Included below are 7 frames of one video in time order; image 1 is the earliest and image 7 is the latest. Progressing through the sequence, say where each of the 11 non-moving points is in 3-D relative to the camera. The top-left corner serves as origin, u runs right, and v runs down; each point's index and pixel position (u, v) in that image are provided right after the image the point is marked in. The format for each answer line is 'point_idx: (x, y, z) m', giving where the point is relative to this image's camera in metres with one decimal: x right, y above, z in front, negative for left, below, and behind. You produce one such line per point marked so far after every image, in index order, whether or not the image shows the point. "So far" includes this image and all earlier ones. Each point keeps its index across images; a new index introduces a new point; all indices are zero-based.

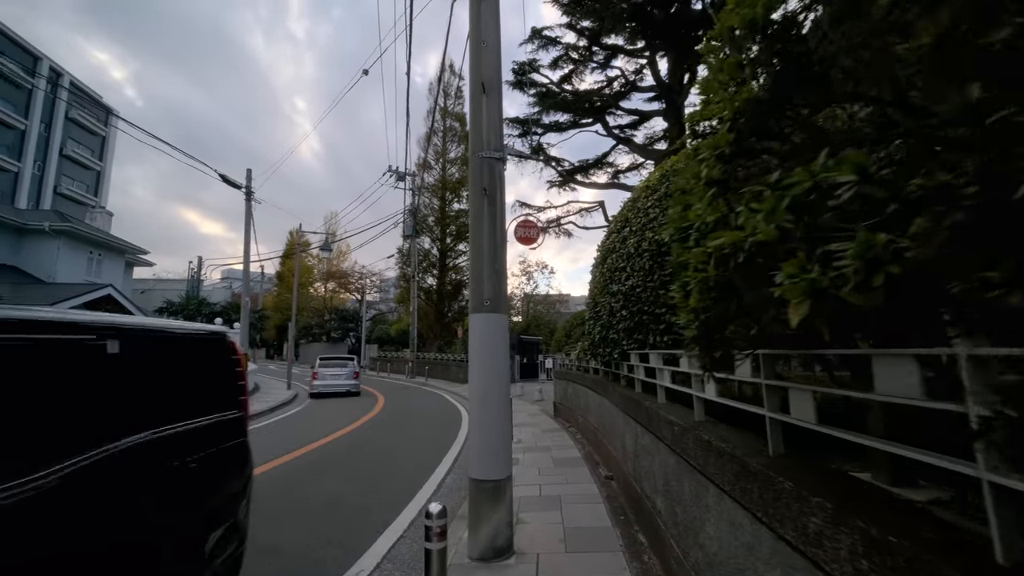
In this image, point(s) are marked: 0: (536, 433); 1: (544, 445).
0: (+0.4, -2.6, +8.7) m
1: (+0.5, -2.4, +7.4) m
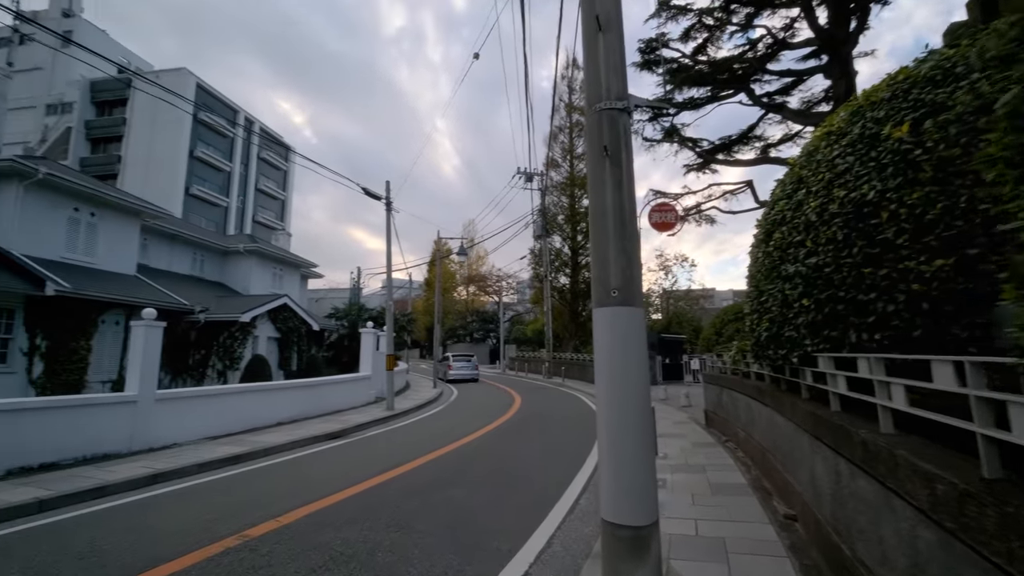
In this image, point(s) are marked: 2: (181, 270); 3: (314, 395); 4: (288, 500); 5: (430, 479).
0: (+2.7, -2.5, +7.5) m
1: (+2.4, -2.3, +6.3) m
2: (-13.3, +0.7, +19.4) m
3: (-5.0, -2.7, +12.1) m
4: (-2.4, -2.3, +5.1) m
5: (-1.0, -2.4, +6.0) m
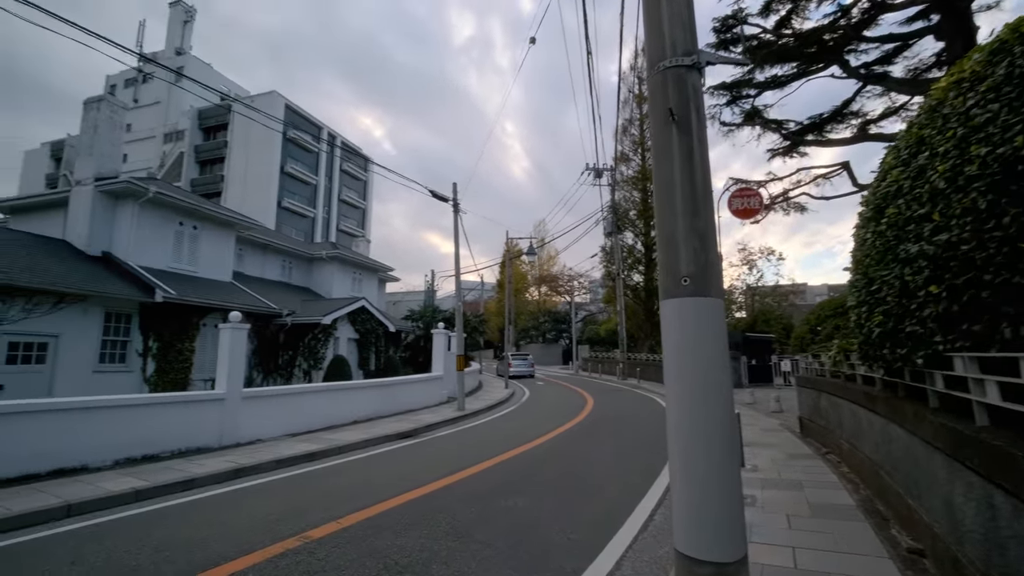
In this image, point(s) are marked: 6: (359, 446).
0: (+3.7, -2.4, +6.8) m
1: (+3.2, -2.2, +5.6) m
2: (-10.4, +0.5, +20.9) m
3: (-3.2, -2.7, +12.4) m
4: (-1.7, -2.3, +5.1) m
5: (-0.2, -2.3, +5.8) m
6: (-2.8, -2.9, +8.9) m
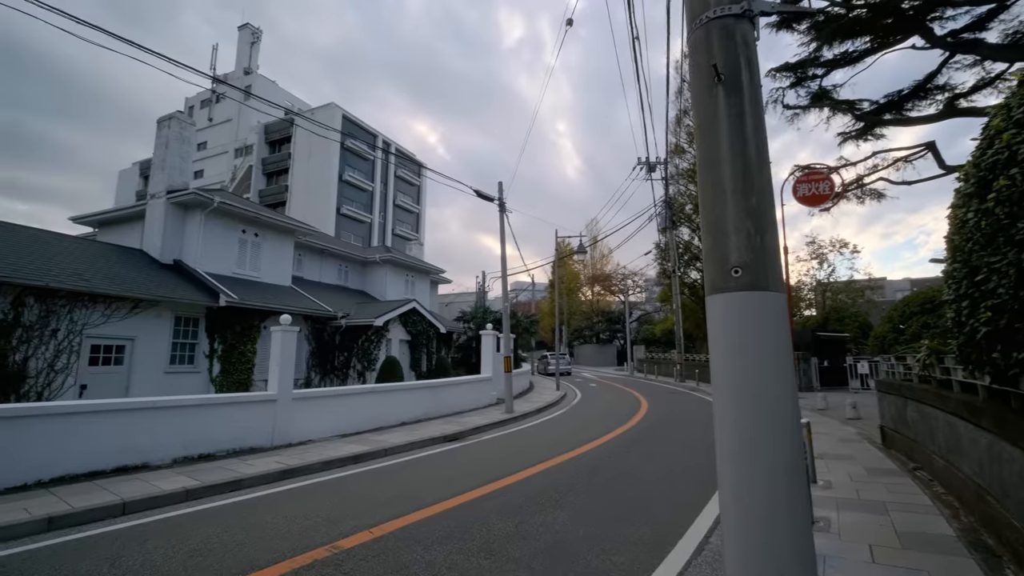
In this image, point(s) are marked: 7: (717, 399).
0: (+4.3, -2.3, +6.0) m
1: (+3.7, -2.1, +4.9) m
2: (-8.2, +0.3, +21.6) m
3: (-2.0, -2.8, +12.4) m
4: (-1.3, -2.3, +5.0) m
5: (+0.3, -2.3, +5.5) m
6: (-2.0, -2.9, +8.8) m
7: (+0.9, -0.5, +2.0) m
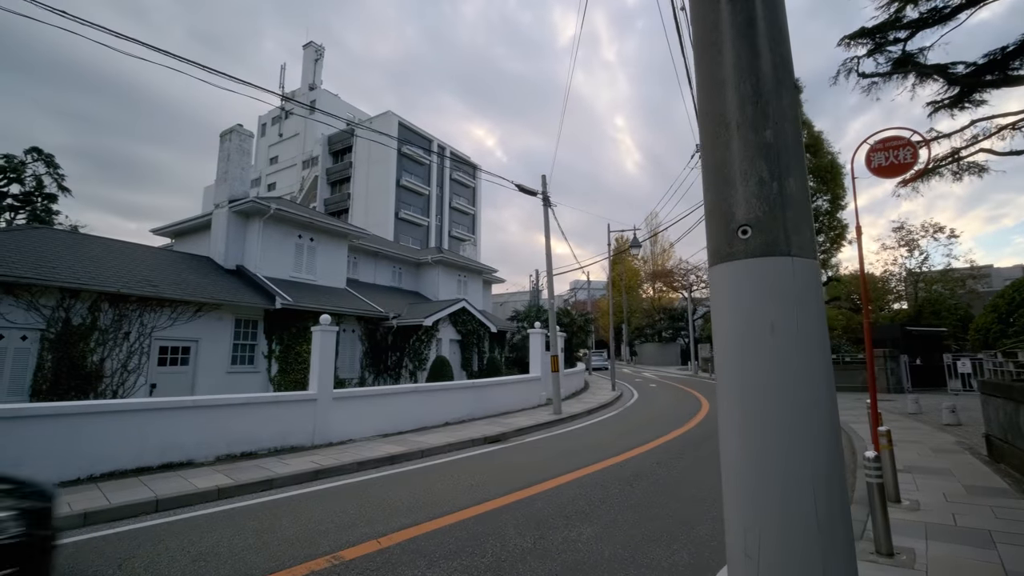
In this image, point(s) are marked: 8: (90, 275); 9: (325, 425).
0: (+4.6, -2.1, +5.0) m
1: (+3.8, -2.0, +4.0) m
2: (-5.9, +0.3, +22.1) m
3: (-0.8, -2.7, +12.1) m
4: (-1.0, -2.2, +4.7) m
5: (+0.5, -2.2, +5.0) m
6: (-1.2, -2.9, +8.6) m
7: (+0.7, -0.4, +1.5) m
8: (-9.5, +0.3, +10.9) m
9: (-3.3, -2.4, +8.6) m
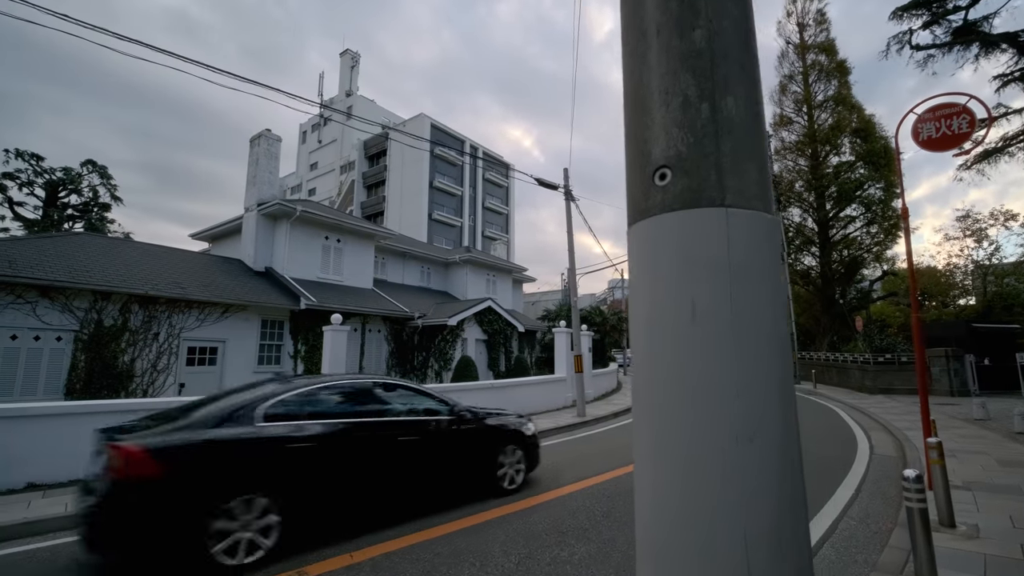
0: (+4.5, -2.0, +4.3) m
1: (+3.7, -1.9, +3.3) m
2: (-4.6, +0.3, +22.1) m
3: (-0.3, -2.7, +11.8) m
4: (-1.1, -2.2, +4.4) m
5: (+0.5, -2.2, +4.6) m
6: (-1.0, -2.9, +8.3) m
7: (+0.3, -0.3, +1.1) m
8: (-9.1, +0.2, +11.2) m
9: (-3.1, -2.4, +8.5) m
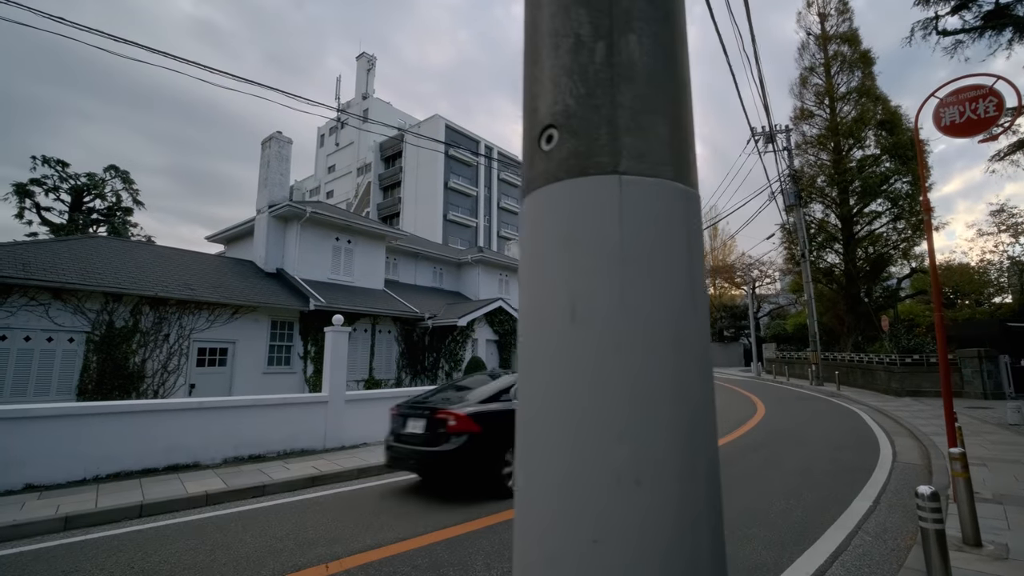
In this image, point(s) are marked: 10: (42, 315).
0: (+4.4, -2.0, +3.9) m
1: (+3.5, -1.8, +3.0) m
2: (-4.1, +0.2, +22.1) m
3: (-0.1, -2.7, +11.6) m
4: (-1.2, -2.2, +4.2) m
5: (+0.4, -2.2, +4.3) m
6: (-1.0, -2.9, +8.2) m
7: (+0.1, -0.3, +0.8) m
8: (-9.0, +0.2, +11.4) m
9: (-3.1, -2.4, +8.4) m
10: (-9.8, -0.6, +10.0) m
